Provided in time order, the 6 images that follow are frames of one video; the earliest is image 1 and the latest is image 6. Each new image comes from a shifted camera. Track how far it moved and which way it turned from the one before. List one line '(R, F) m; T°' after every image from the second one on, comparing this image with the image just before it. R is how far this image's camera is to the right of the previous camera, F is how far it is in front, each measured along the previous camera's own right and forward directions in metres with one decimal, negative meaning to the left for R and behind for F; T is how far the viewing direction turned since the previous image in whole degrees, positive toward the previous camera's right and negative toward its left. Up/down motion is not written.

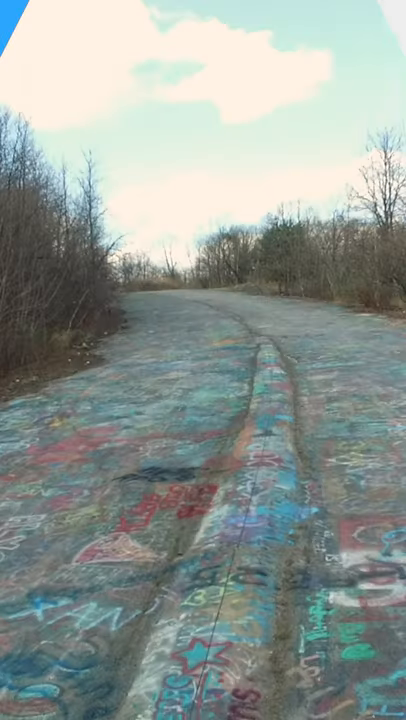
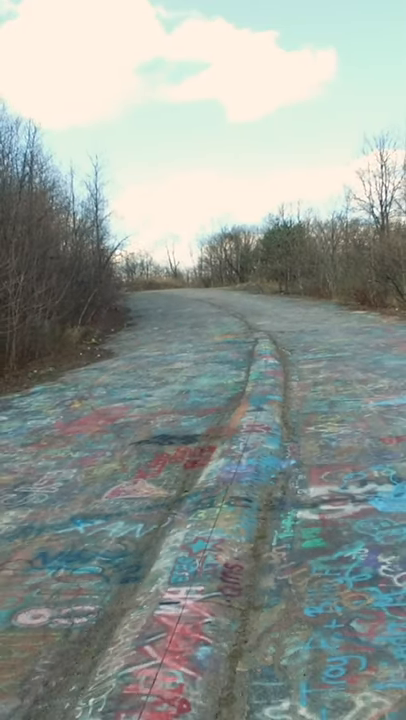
(0.0, -1.0) m; 0°
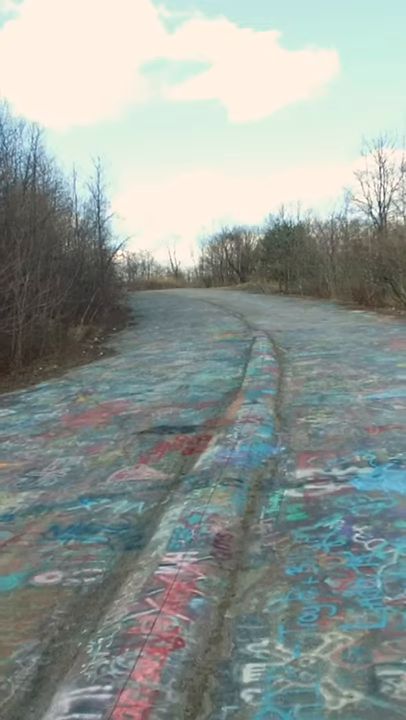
(0.0, -0.4) m; 0°
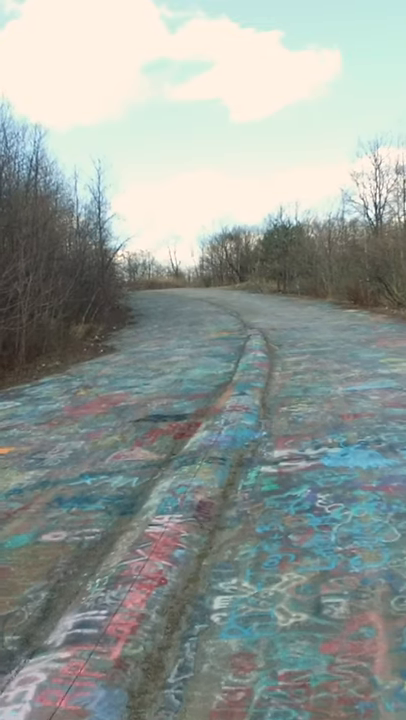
(+0.1, -0.6) m; 0°
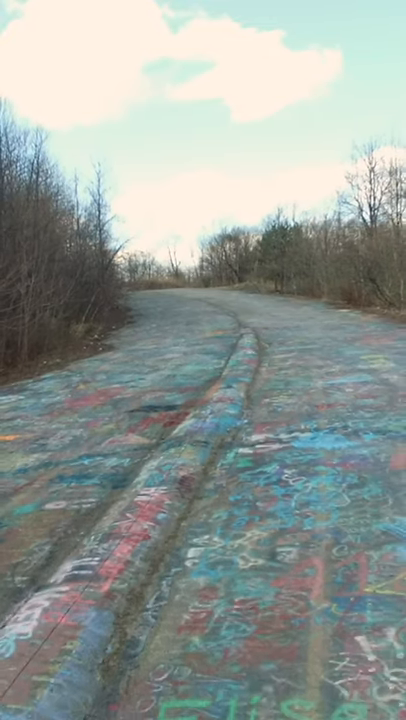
(+0.1, -0.6) m; 0°
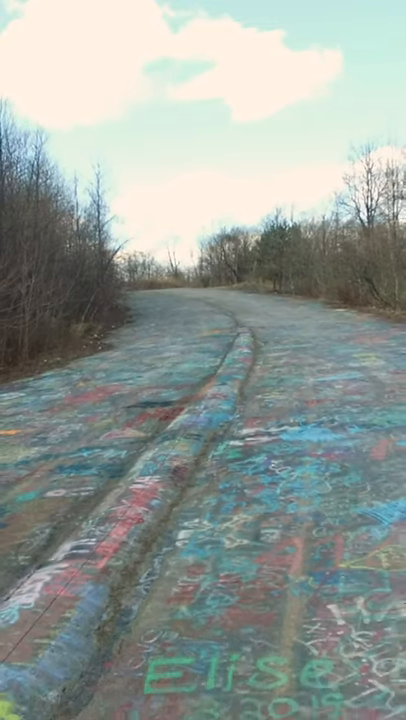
(0.0, -0.3) m; 0°
